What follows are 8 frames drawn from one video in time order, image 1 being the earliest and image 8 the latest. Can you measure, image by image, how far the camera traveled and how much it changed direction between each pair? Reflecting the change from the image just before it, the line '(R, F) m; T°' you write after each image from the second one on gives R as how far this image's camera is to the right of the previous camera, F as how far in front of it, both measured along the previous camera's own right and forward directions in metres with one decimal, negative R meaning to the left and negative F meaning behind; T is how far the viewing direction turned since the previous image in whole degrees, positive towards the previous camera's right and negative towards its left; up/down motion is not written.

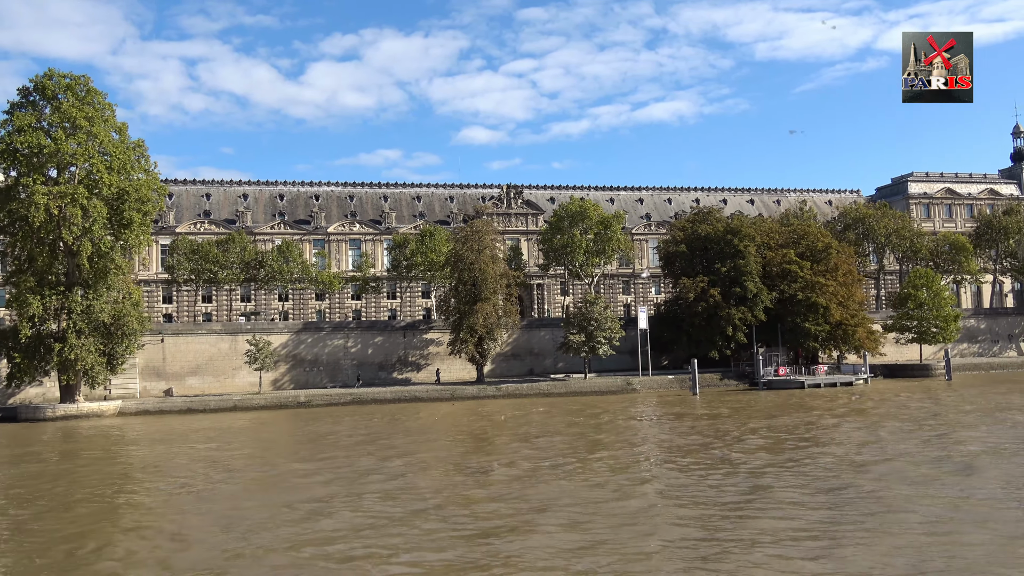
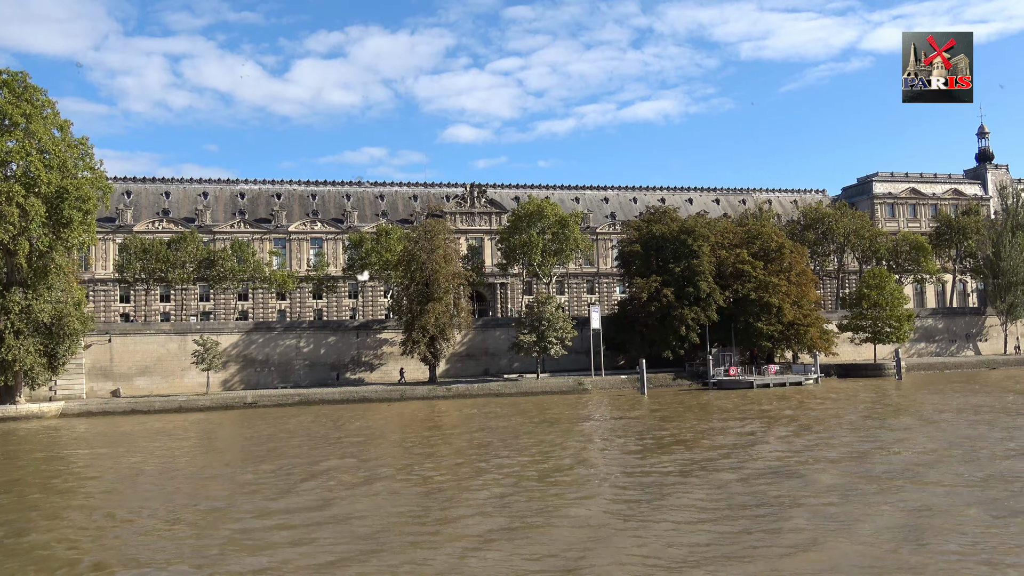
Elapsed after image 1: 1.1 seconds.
(+2.1, +0.2) m; +1°
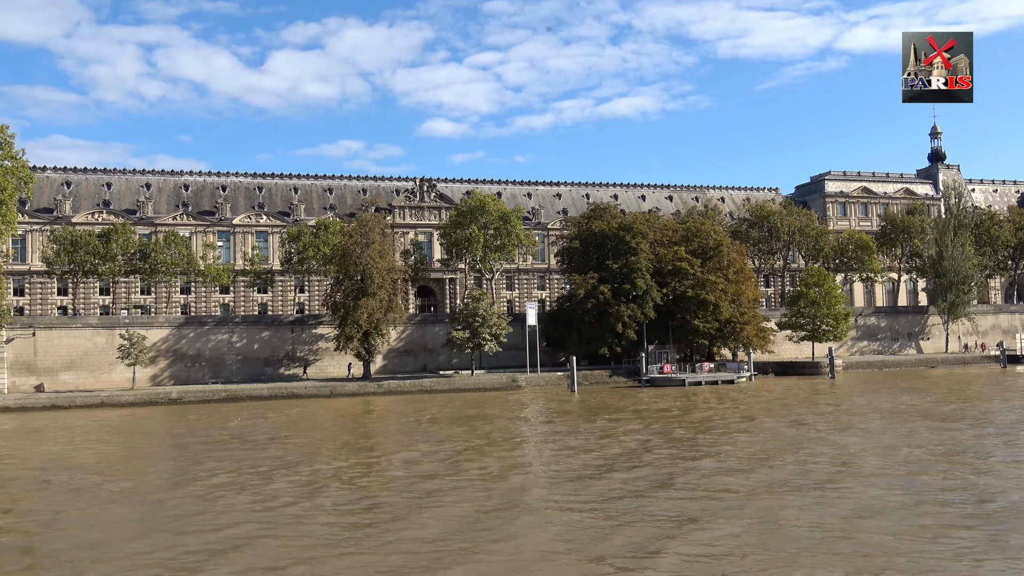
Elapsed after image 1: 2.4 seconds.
(+2.5, +0.4) m; +2°
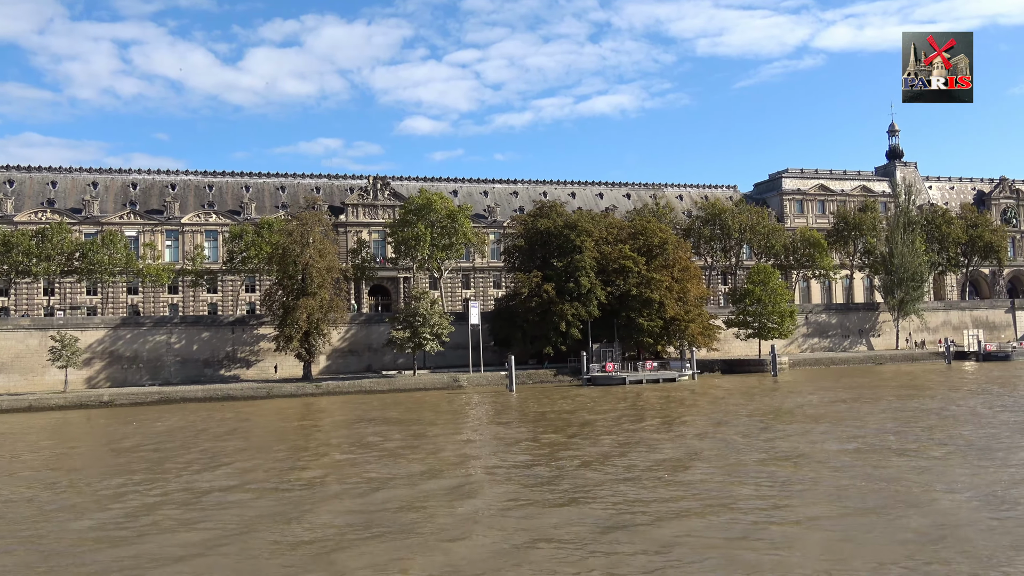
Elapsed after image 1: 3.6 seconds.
(+2.3, +0.4) m; +1°
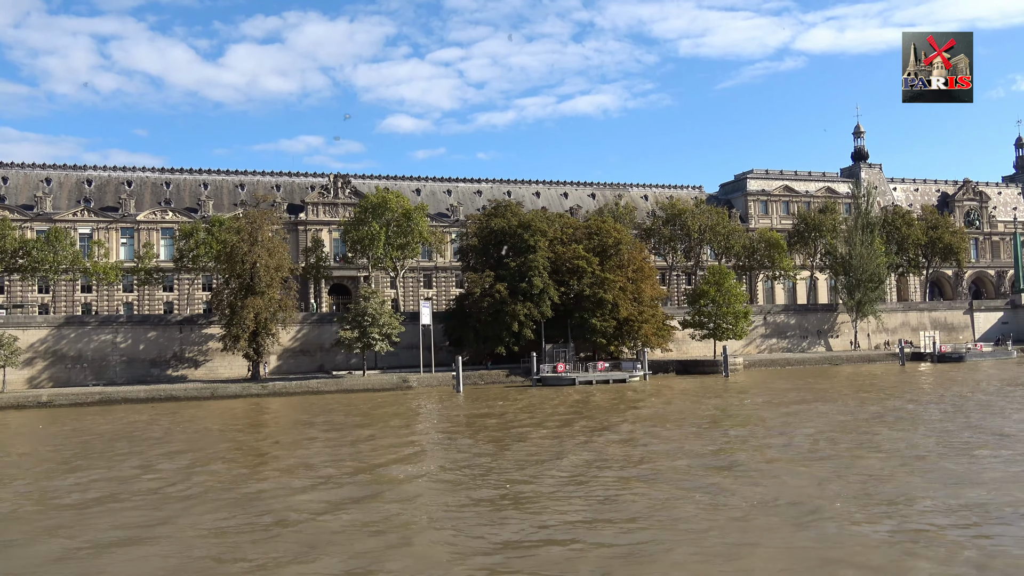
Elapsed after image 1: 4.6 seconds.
(+1.8, +0.3) m; +1°
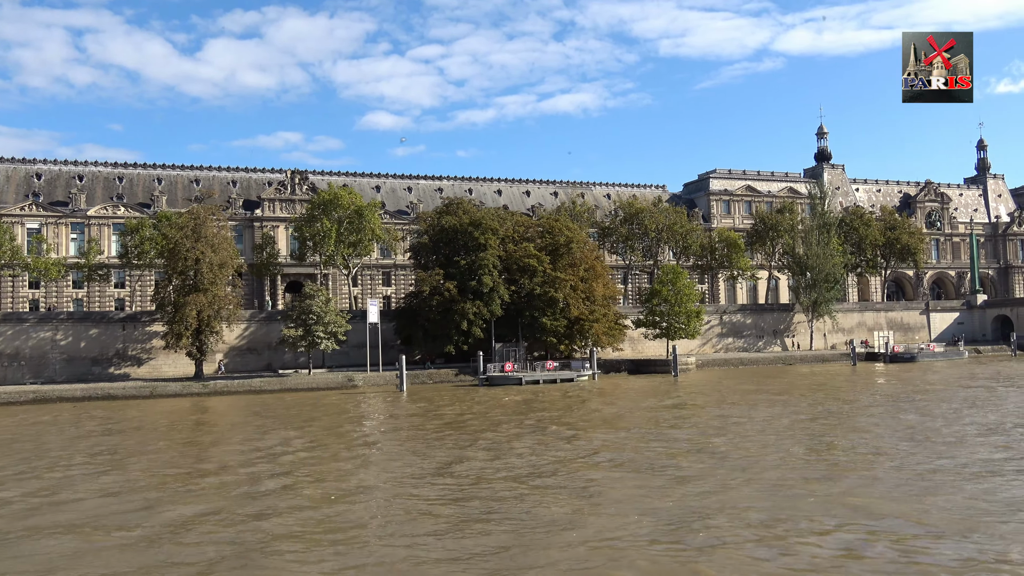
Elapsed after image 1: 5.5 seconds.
(+1.8, +0.4) m; +1°
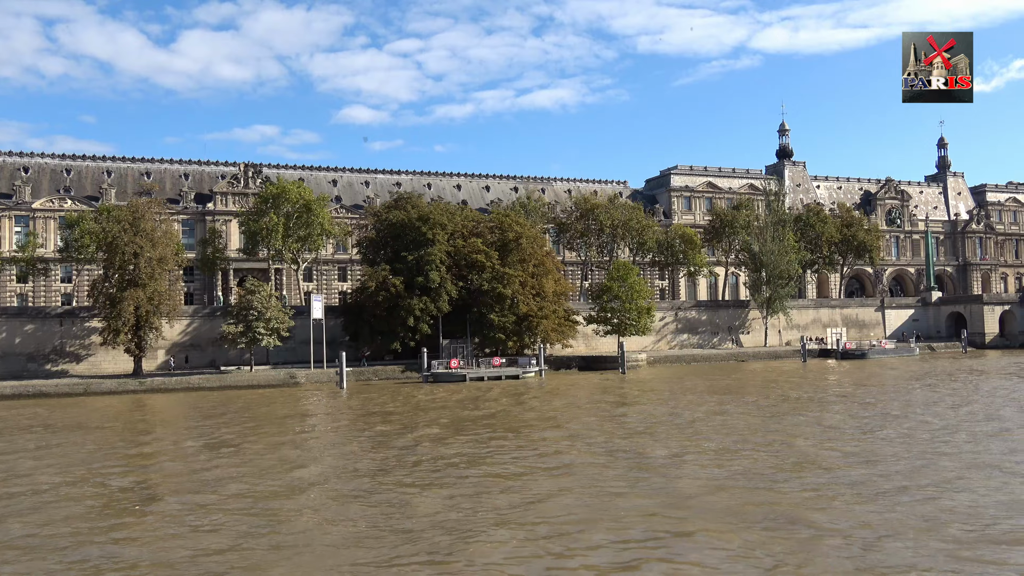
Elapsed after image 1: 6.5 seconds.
(+1.9, +0.4) m; +1°
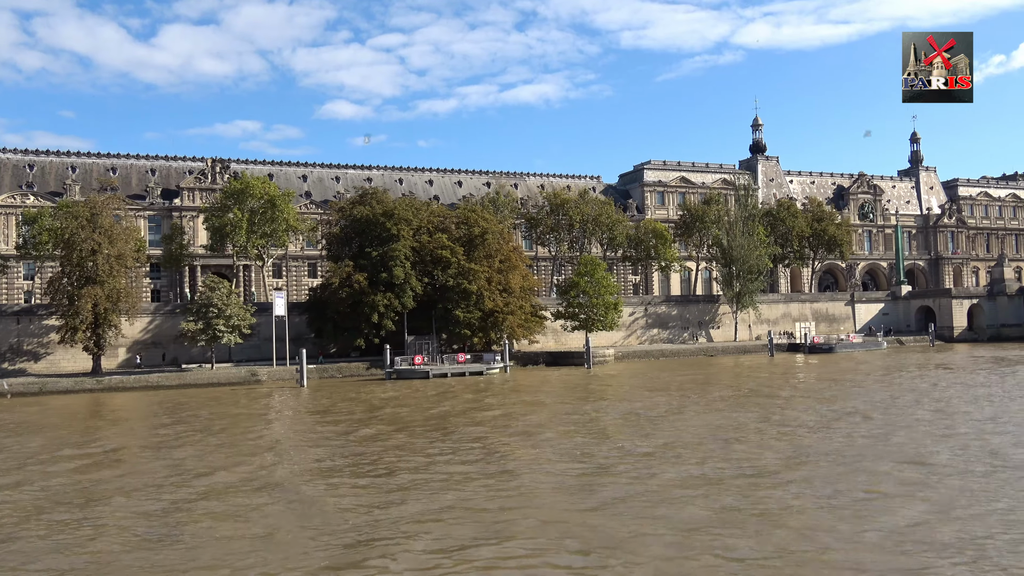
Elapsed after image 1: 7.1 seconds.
(+1.2, +0.2) m; +1°
